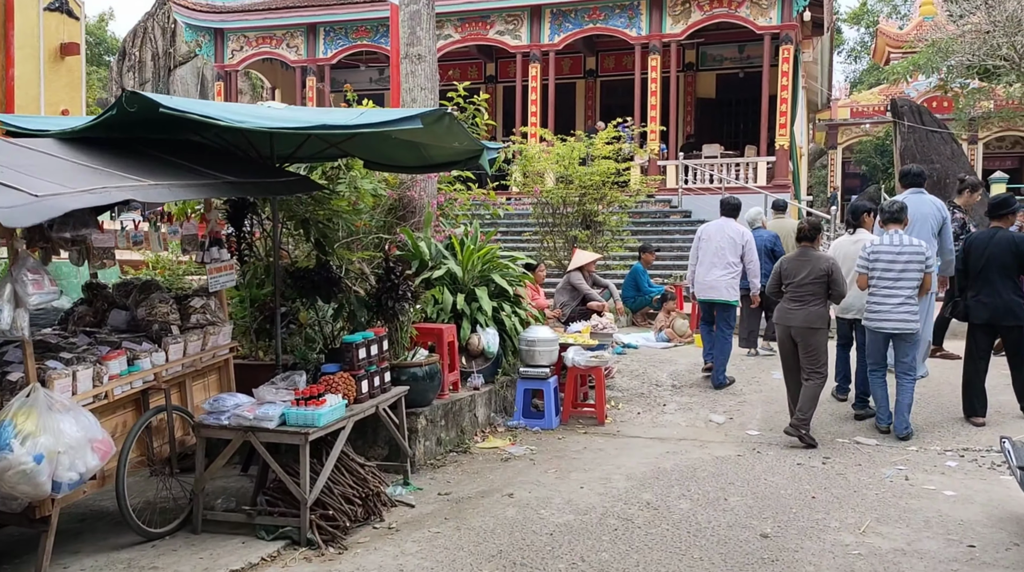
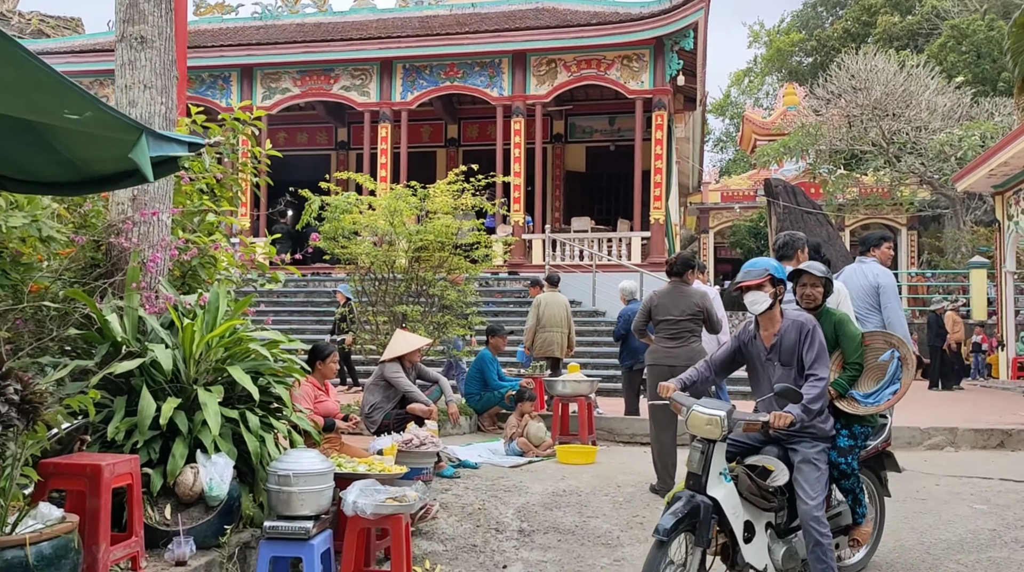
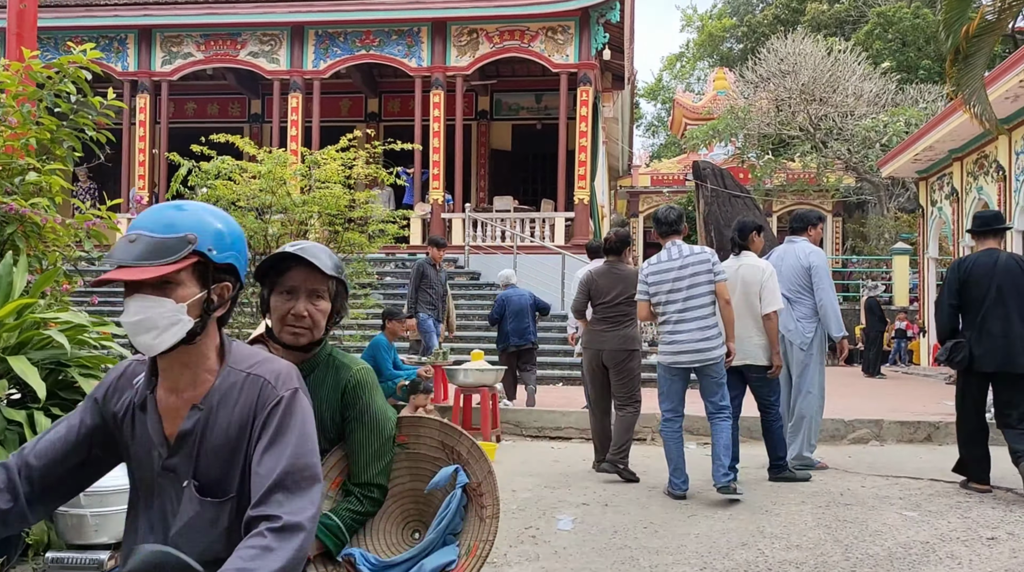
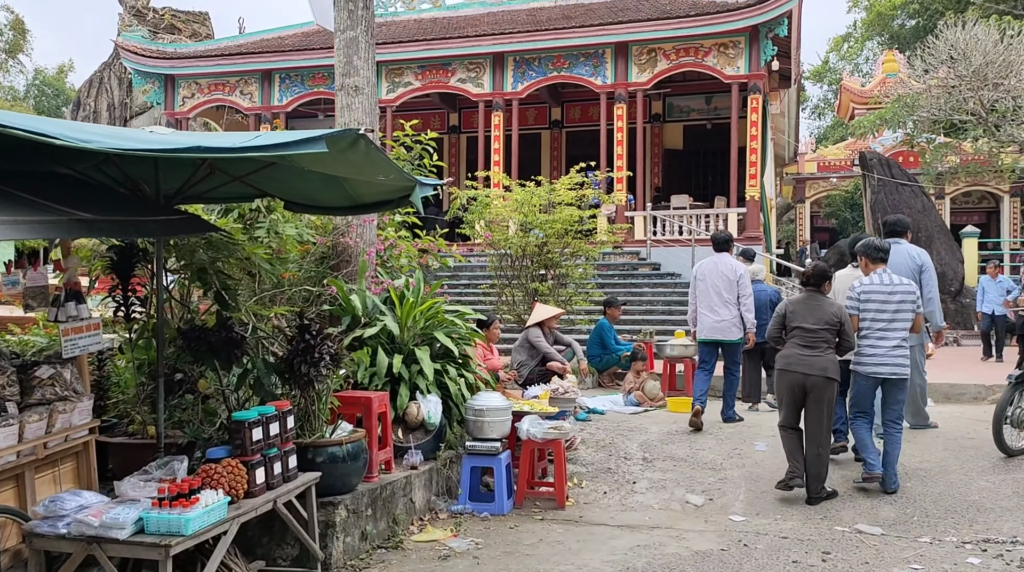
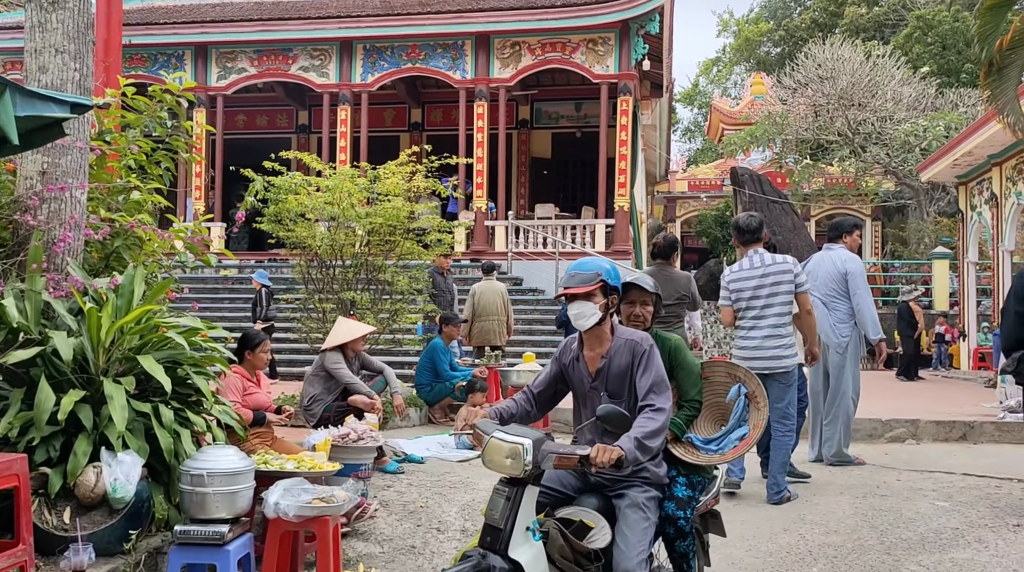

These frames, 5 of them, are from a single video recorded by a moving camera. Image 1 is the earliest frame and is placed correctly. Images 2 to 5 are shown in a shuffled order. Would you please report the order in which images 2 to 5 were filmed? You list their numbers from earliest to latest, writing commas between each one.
4, 2, 5, 3
